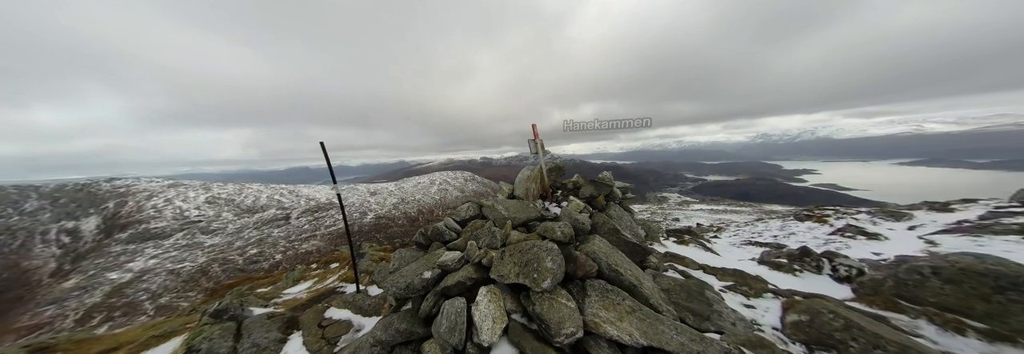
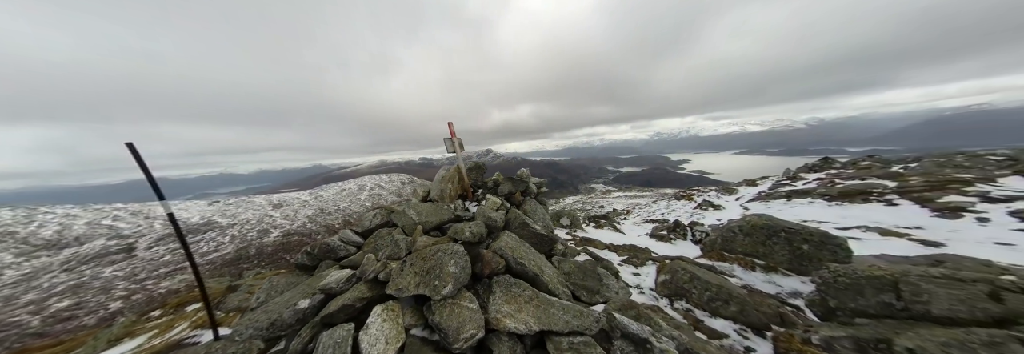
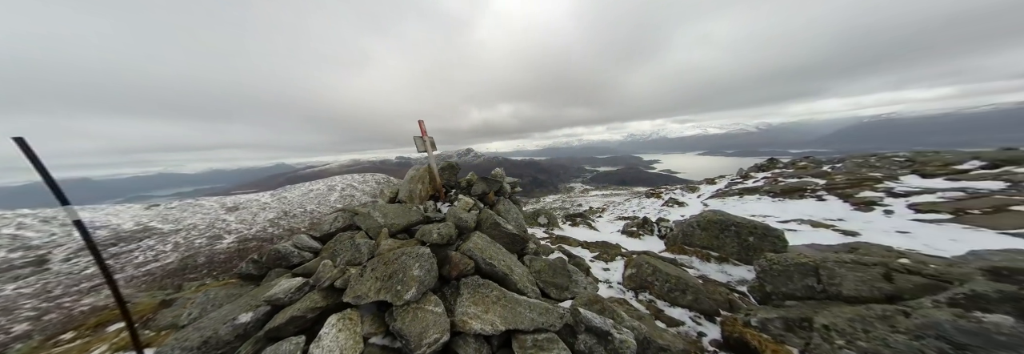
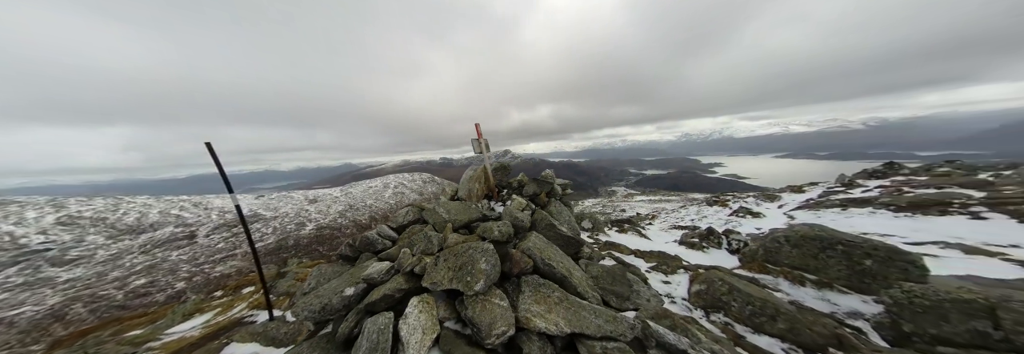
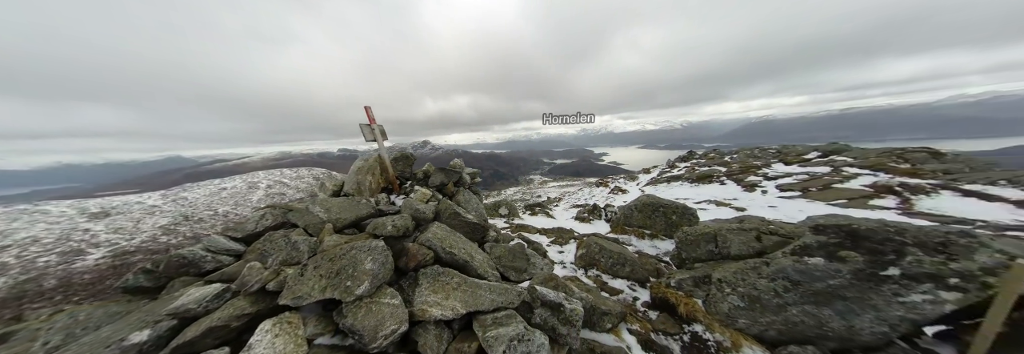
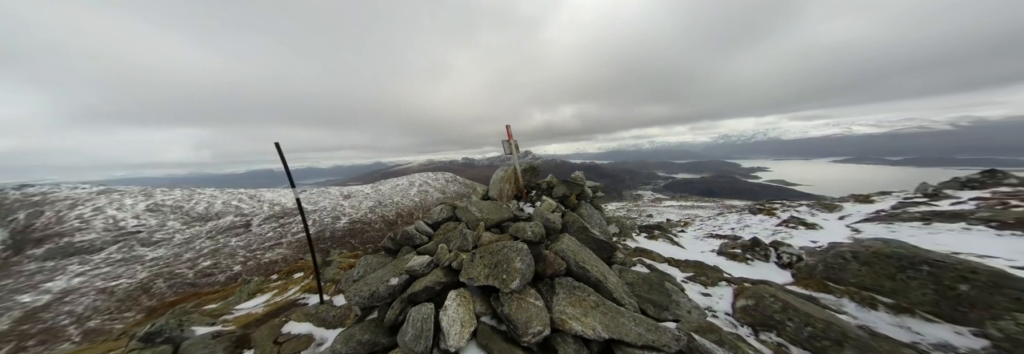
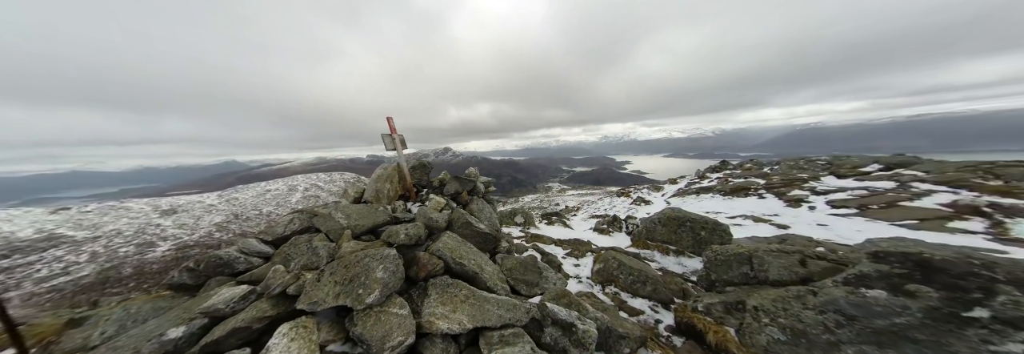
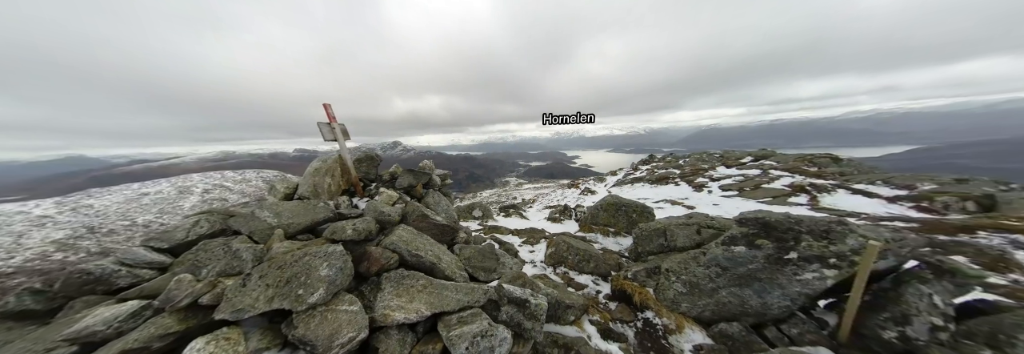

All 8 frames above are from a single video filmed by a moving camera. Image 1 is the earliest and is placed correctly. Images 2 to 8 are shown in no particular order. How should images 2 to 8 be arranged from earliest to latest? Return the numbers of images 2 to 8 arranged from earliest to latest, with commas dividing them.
6, 4, 2, 3, 7, 5, 8
